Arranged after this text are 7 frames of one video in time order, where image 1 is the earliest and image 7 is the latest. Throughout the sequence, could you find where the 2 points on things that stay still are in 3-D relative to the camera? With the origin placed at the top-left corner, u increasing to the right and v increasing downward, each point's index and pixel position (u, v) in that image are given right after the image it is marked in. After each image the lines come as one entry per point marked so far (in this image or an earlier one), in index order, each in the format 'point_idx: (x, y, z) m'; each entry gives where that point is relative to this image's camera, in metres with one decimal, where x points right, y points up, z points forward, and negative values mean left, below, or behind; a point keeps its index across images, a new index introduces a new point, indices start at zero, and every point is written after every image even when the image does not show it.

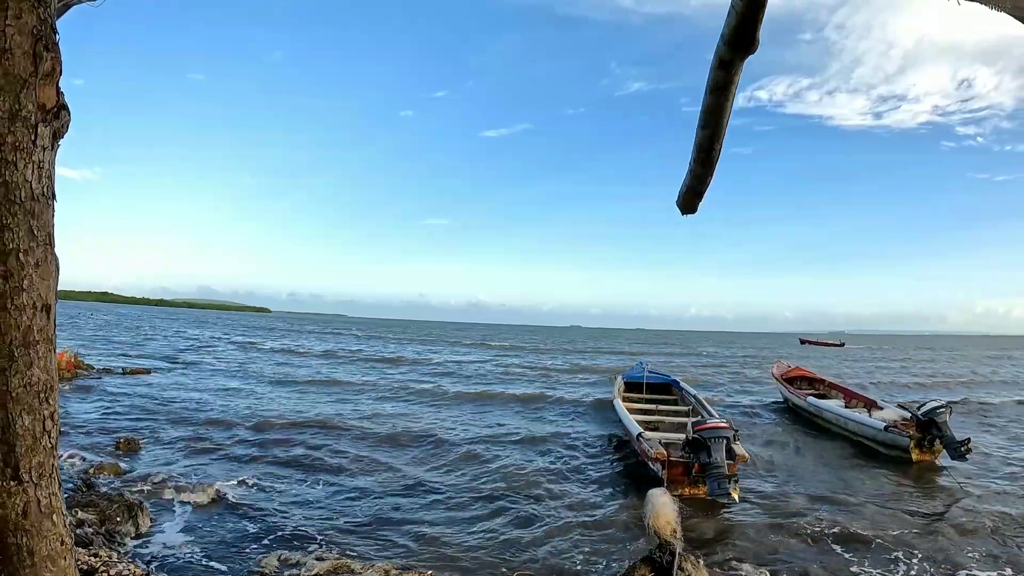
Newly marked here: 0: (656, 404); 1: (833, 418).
0: (+3.4, -2.9, +13.8) m
1: (+8.6, -3.6, +15.1) m
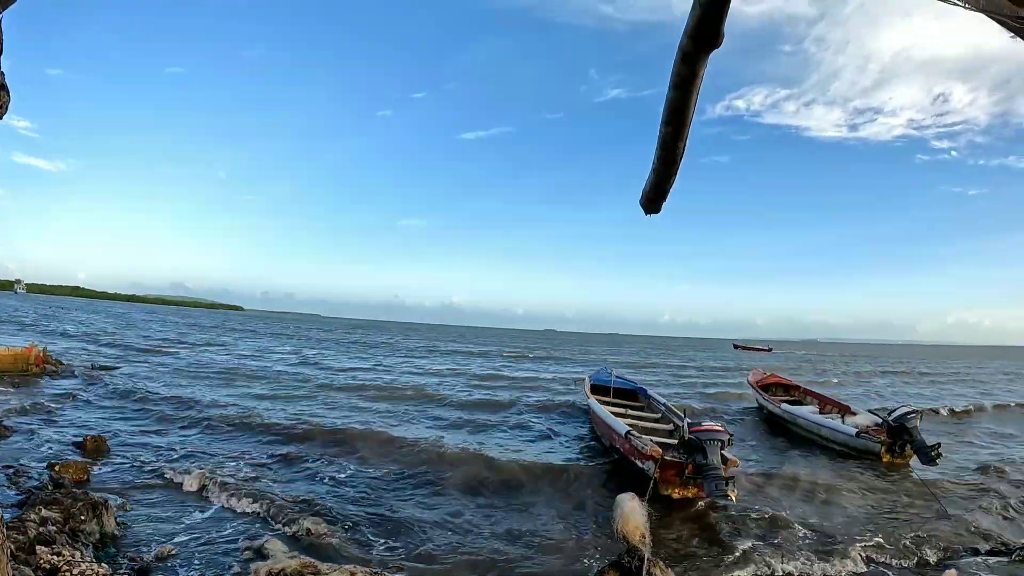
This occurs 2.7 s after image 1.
0: (+2.7, -3.0, +13.9) m
1: (+7.9, -3.8, +15.2) m
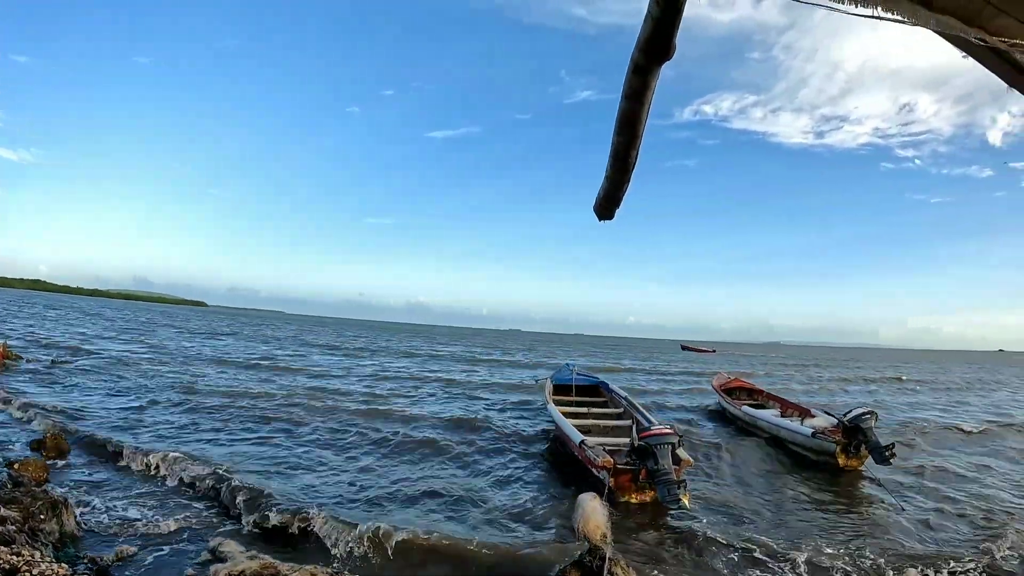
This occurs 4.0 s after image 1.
0: (+1.9, -3.1, +13.9) m
1: (+7.0, -3.9, +15.4) m
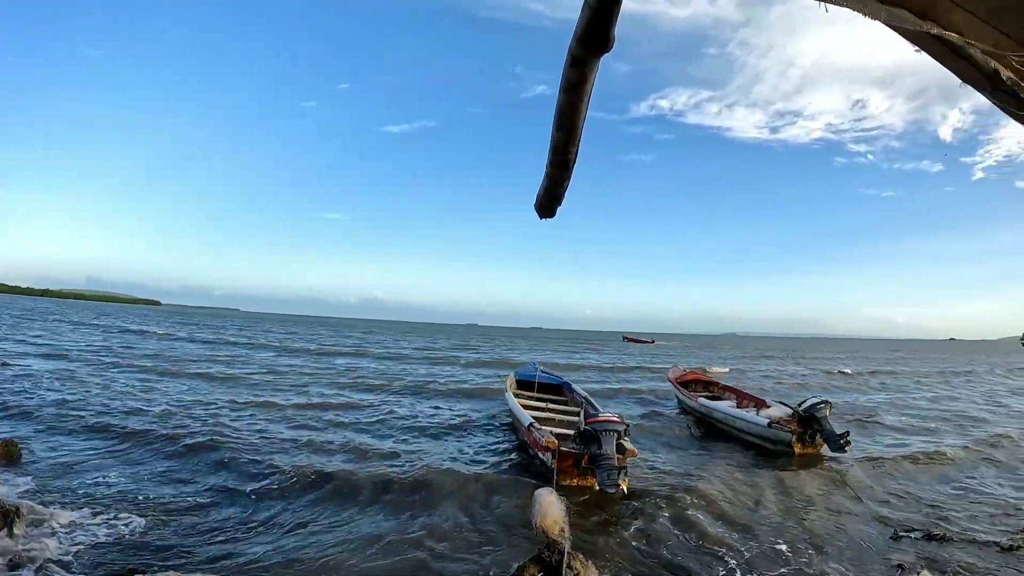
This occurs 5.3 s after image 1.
0: (+0.9, -2.9, +14.0) m
1: (+6.0, -3.7, +15.7) m
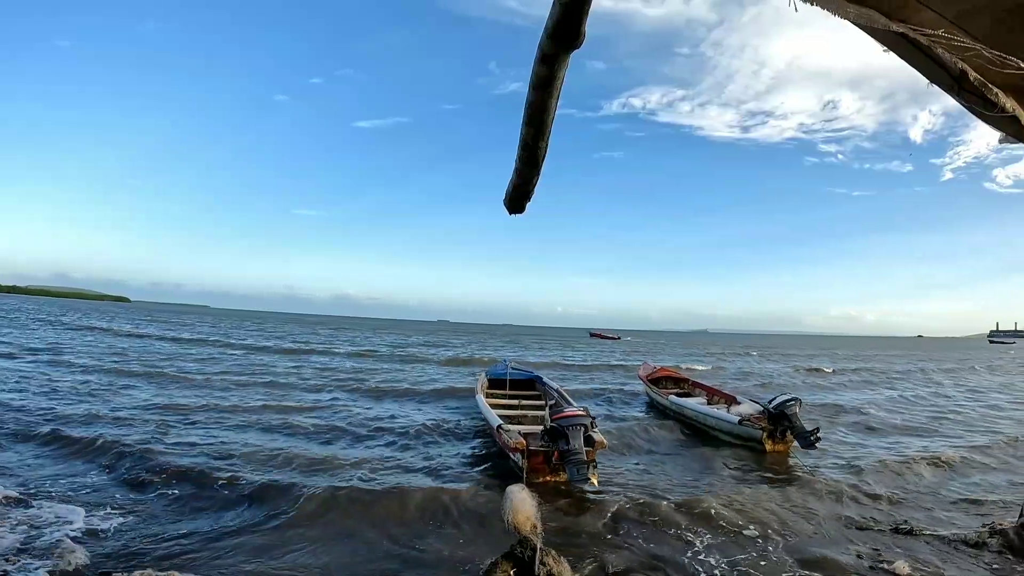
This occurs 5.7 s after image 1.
0: (+0.2, -2.8, +14.0) m
1: (+5.3, -3.6, +15.9) m
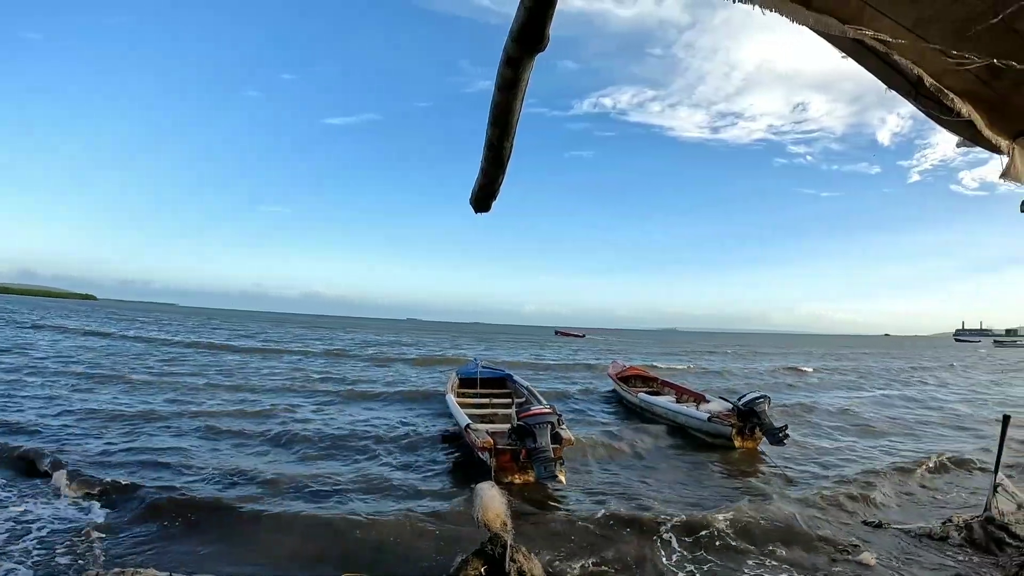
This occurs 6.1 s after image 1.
0: (-0.5, -2.8, +14.0) m
1: (+4.5, -3.6, +16.1) m
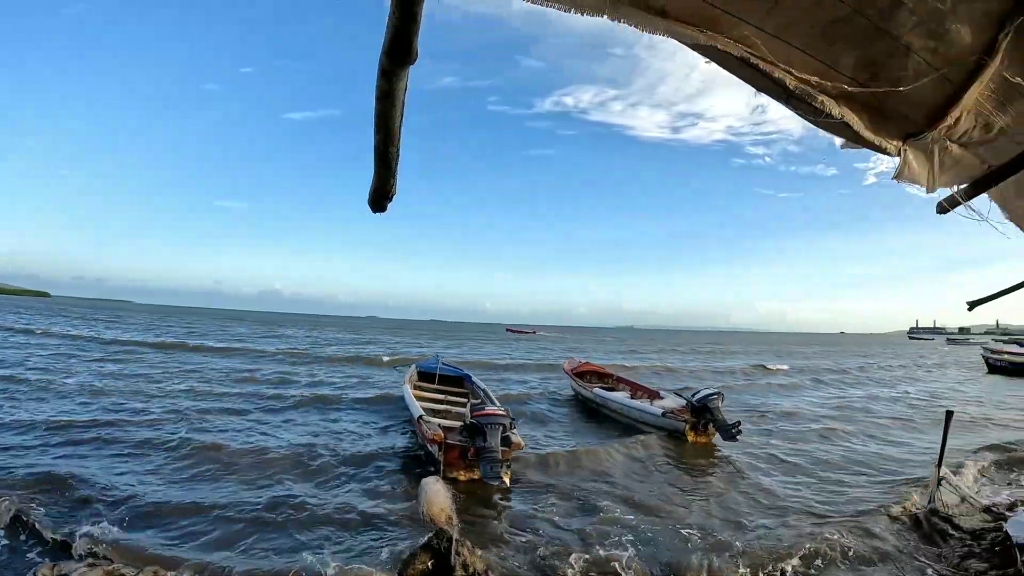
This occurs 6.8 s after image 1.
0: (-1.5, -2.7, +14.0) m
1: (+3.4, -3.5, +16.3) m
